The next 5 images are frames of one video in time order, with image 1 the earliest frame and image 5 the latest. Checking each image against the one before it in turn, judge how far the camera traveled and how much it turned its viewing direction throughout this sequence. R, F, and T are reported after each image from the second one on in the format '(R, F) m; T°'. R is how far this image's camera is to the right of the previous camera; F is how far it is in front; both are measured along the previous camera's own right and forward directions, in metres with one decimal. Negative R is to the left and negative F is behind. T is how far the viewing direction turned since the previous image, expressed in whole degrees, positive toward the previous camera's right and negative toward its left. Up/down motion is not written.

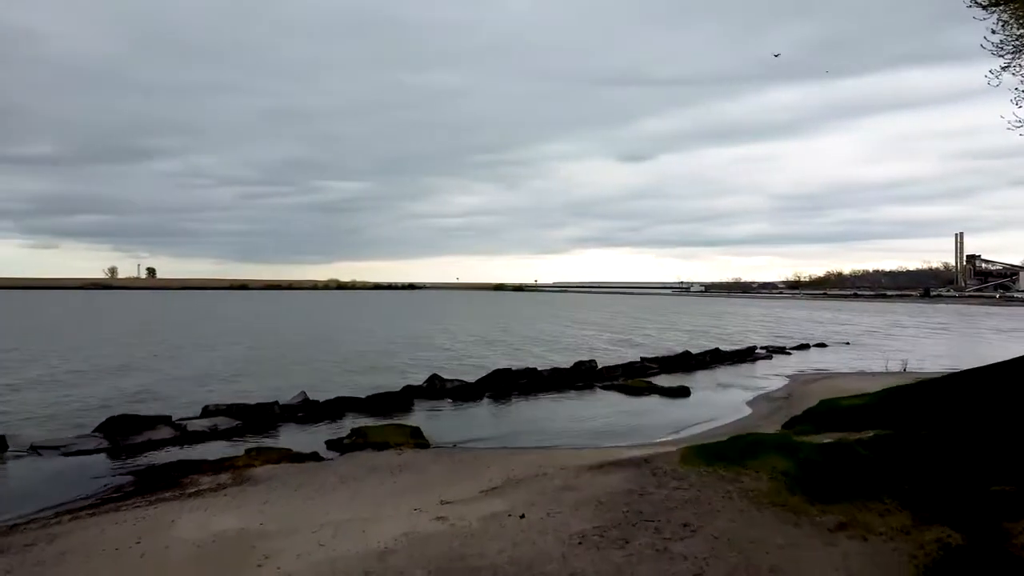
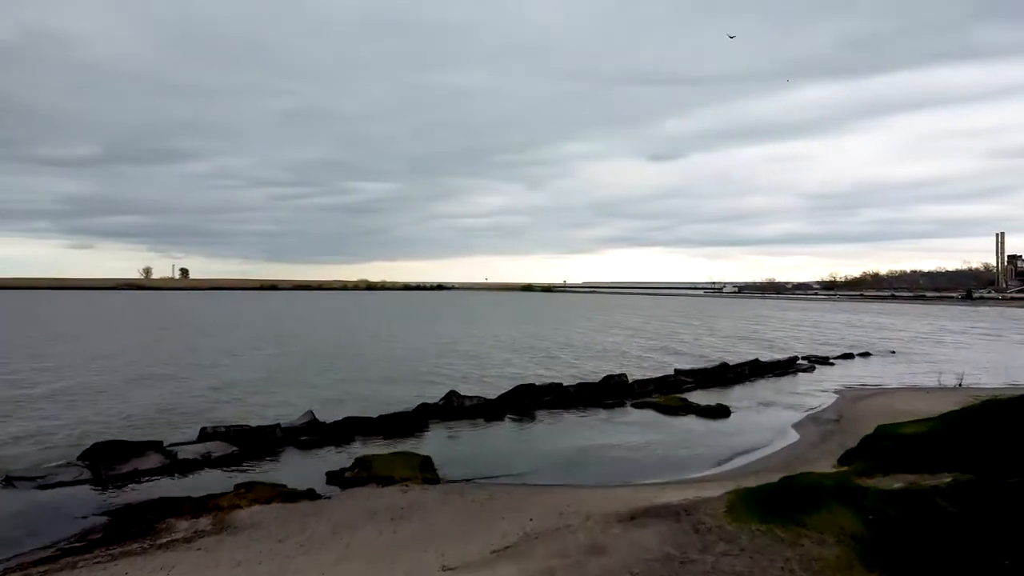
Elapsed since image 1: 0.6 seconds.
(+0.1, +1.2) m; -2°
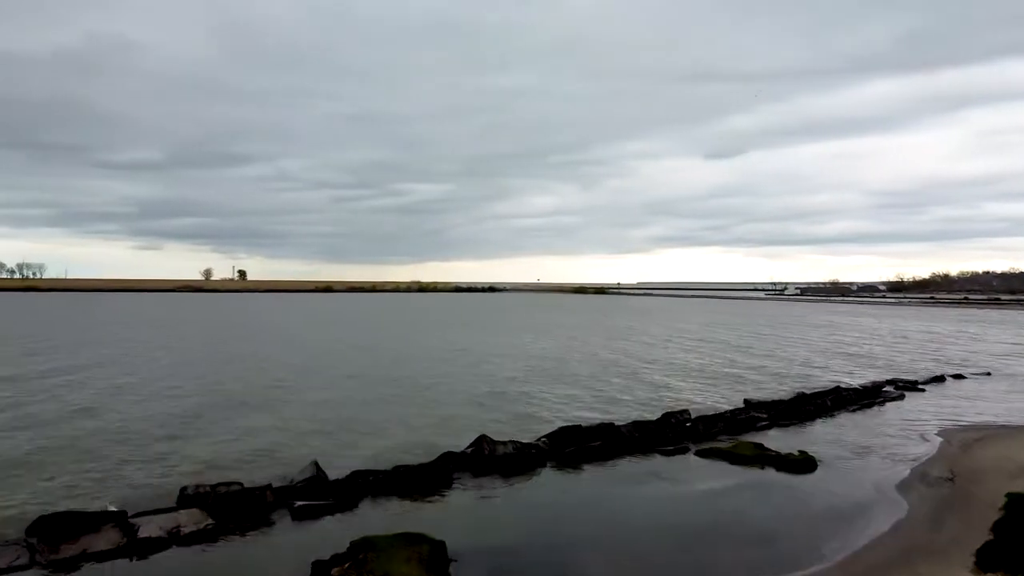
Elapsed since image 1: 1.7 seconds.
(+0.2, +2.4) m; -4°
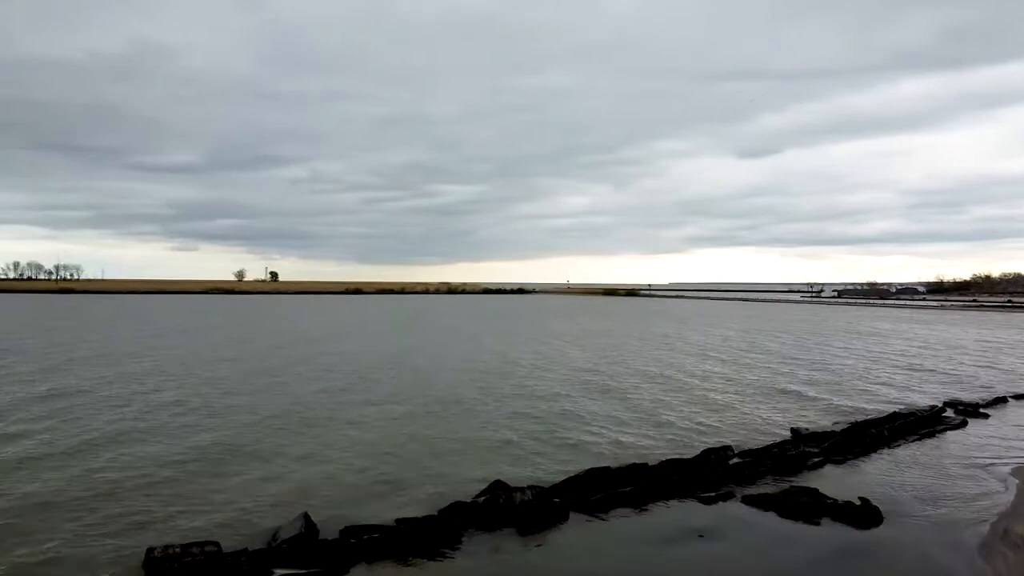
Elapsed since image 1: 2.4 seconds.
(+0.2, +1.6) m; -2°
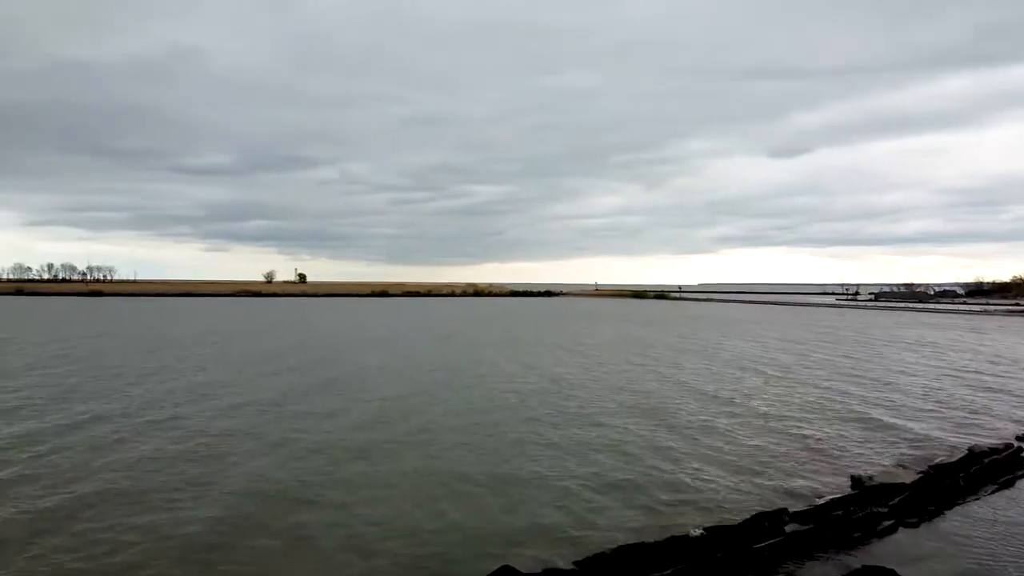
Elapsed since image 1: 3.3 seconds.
(+0.2, +2.1) m; -2°
